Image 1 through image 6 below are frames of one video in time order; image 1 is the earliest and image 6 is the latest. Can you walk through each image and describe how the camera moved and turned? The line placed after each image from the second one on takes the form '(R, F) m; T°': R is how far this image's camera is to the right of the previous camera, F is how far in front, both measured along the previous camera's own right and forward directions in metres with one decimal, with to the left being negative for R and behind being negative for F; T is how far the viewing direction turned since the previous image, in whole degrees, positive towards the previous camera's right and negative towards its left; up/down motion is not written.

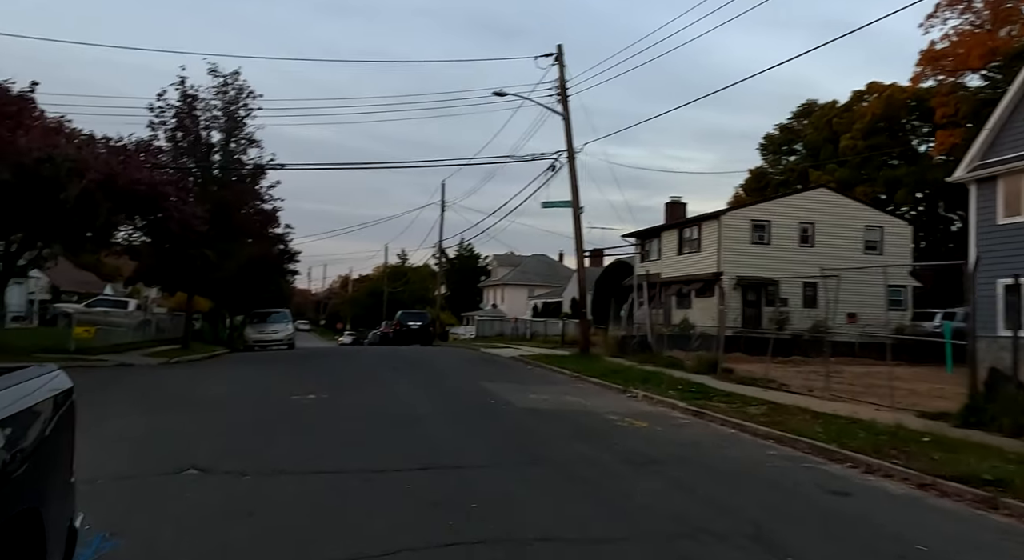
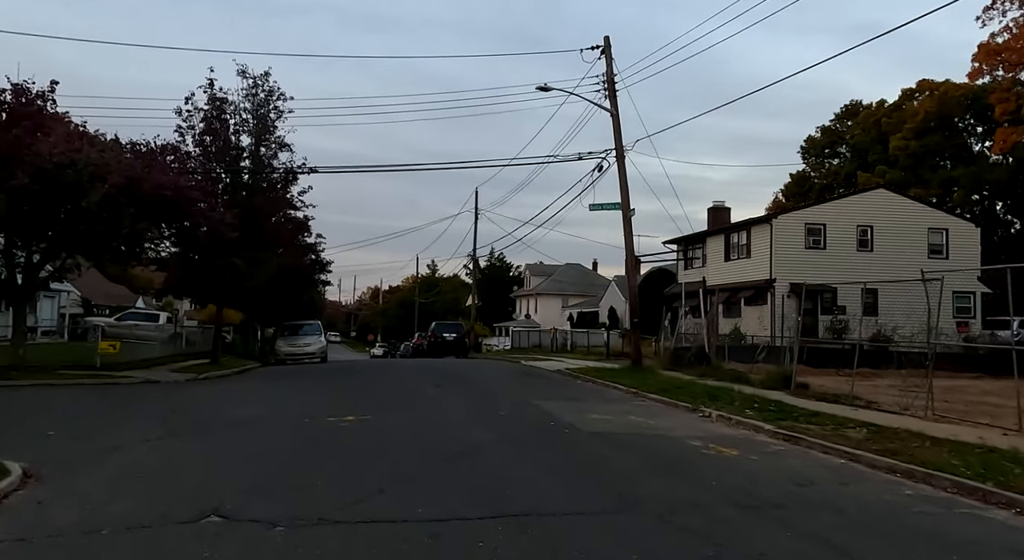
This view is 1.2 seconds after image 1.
(-0.6, +1.6) m; -2°
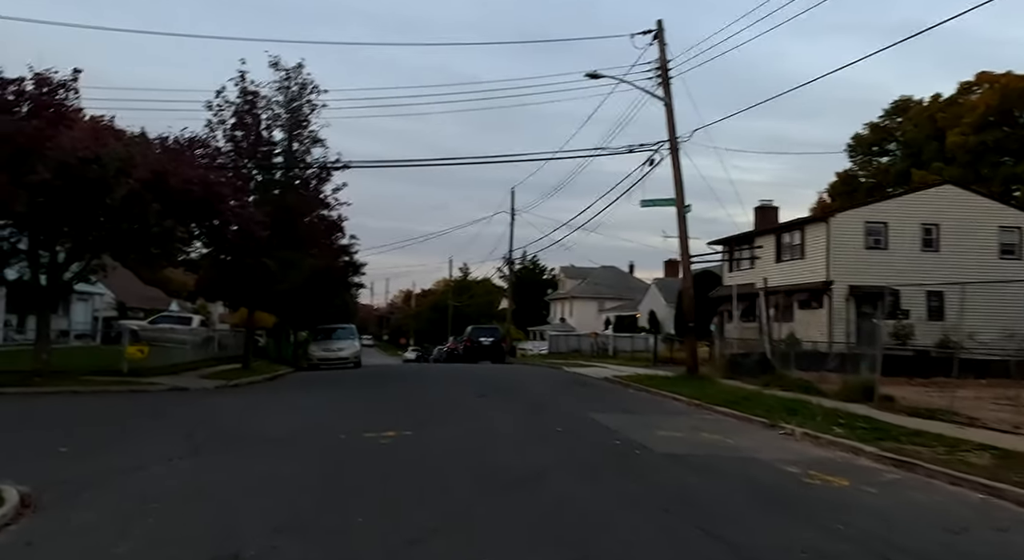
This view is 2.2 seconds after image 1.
(-0.5, +1.5) m; -2°
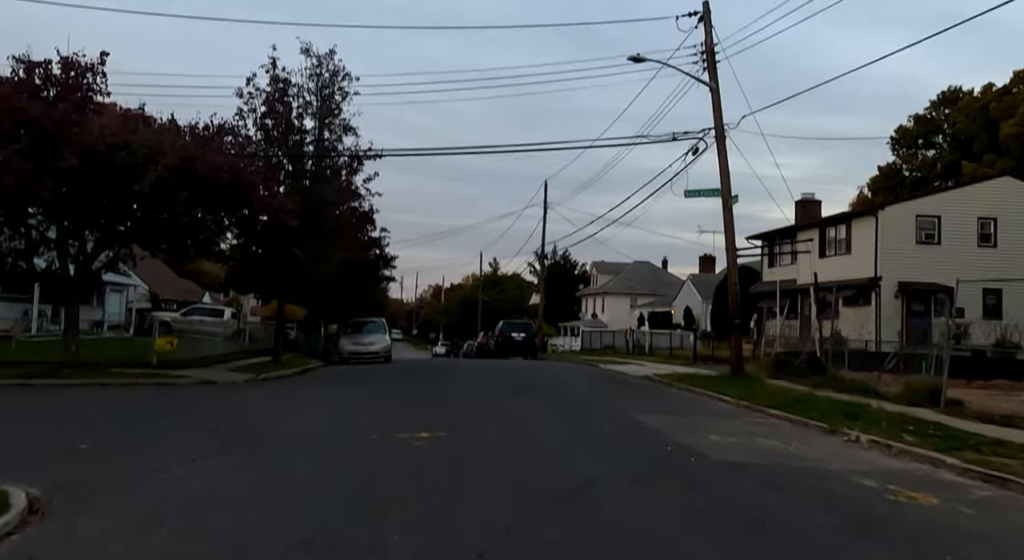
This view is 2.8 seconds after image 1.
(-0.2, +0.8) m; -2°
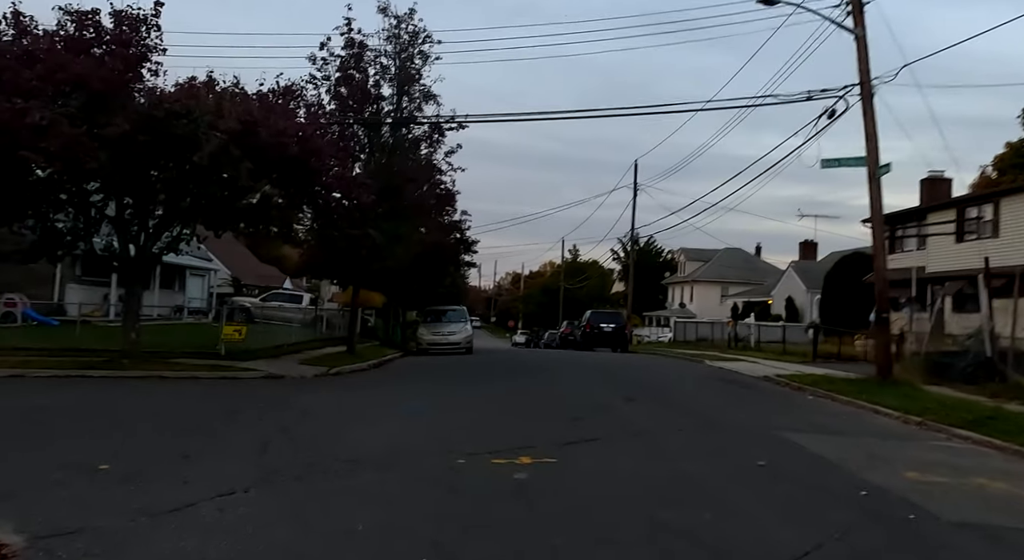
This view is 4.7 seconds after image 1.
(-0.6, +2.7) m; -6°
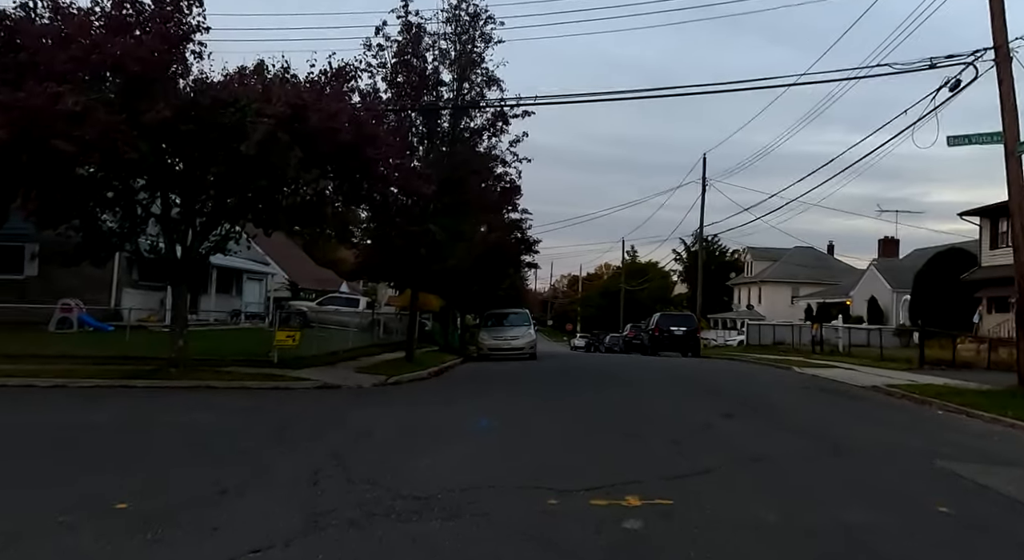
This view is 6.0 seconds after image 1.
(-0.5, +1.8) m; -4°
